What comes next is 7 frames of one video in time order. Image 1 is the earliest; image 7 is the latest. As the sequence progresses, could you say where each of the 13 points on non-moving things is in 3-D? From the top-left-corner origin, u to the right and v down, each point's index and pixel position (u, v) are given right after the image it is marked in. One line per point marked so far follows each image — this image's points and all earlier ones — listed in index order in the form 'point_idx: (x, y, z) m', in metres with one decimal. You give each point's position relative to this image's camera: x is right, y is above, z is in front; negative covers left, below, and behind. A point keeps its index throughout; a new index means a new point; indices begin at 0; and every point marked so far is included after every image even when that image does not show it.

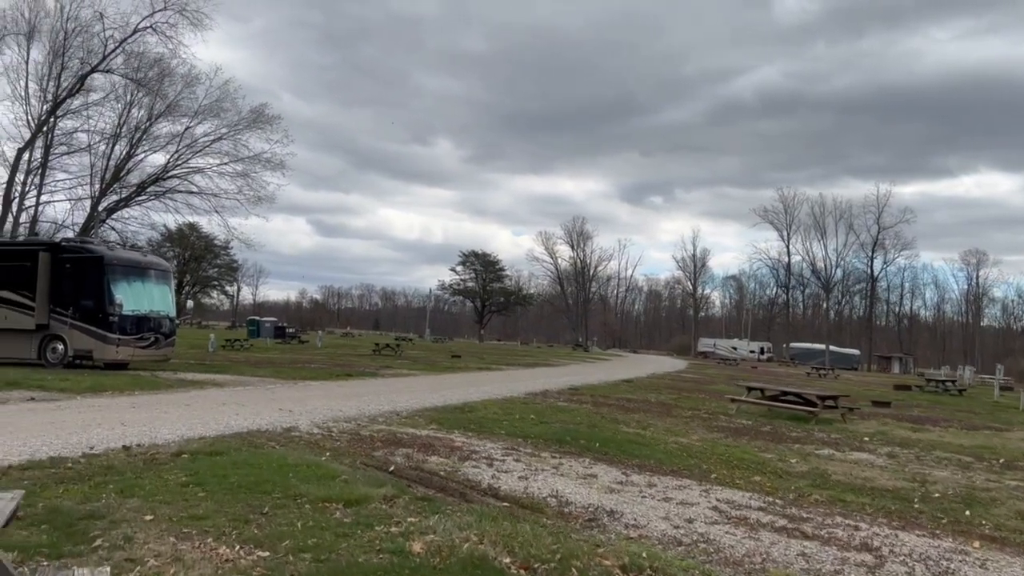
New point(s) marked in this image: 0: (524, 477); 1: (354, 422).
0: (+0.1, -1.9, +7.9) m
1: (-2.3, -2.0, +12.2) m
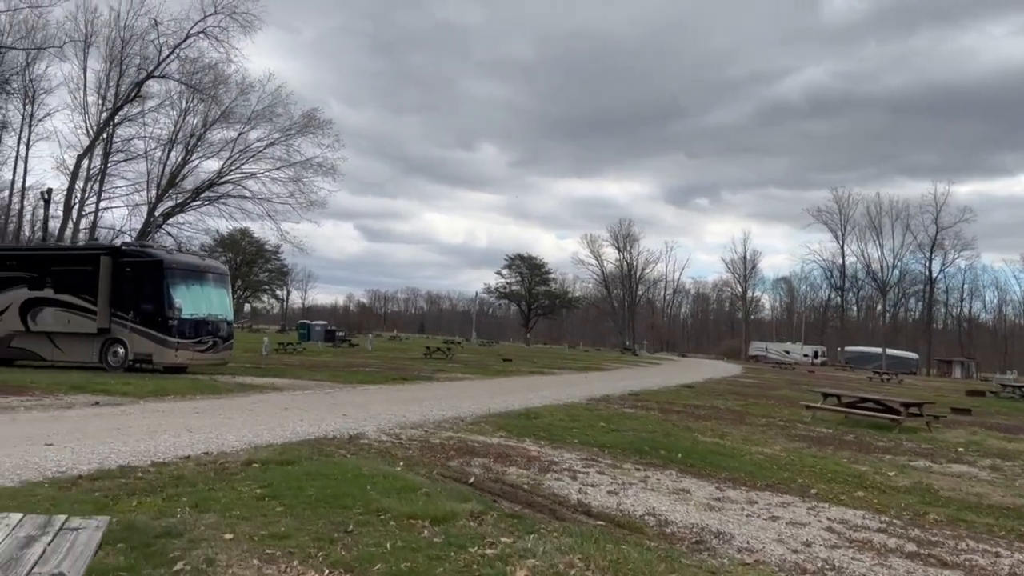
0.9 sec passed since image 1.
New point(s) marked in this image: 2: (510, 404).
0: (+0.9, -1.9, +7.4) m
1: (-1.3, -2.0, +11.8) m
2: (0.0, -2.4, +16.7) m
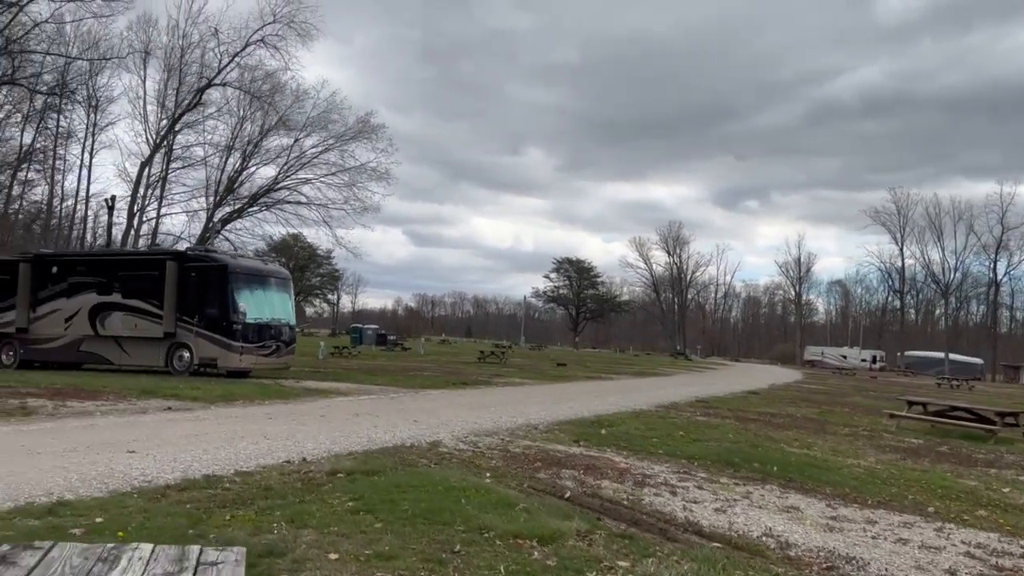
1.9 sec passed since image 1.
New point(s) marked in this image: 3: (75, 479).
0: (+1.8, -1.9, +6.9) m
1: (-0.2, -2.1, +11.4) m
2: (+1.4, -2.5, +16.3) m
3: (-3.8, -1.7, +7.0) m
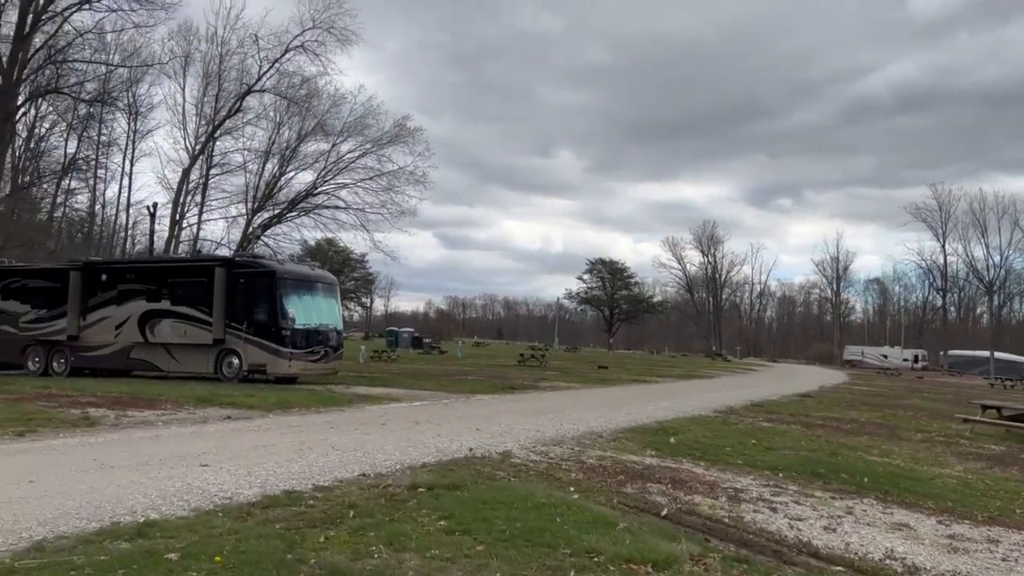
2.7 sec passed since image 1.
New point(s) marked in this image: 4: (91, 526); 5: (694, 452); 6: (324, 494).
0: (+2.5, -1.9, +6.5) m
1: (+0.7, -2.2, +11.1) m
2: (+2.5, -2.5, +15.9) m
3: (-3.0, -1.8, +6.8) m
4: (-3.0, -1.7, +5.8) m
5: (+2.5, -2.2, +11.0) m
6: (-1.7, -1.8, +7.2) m
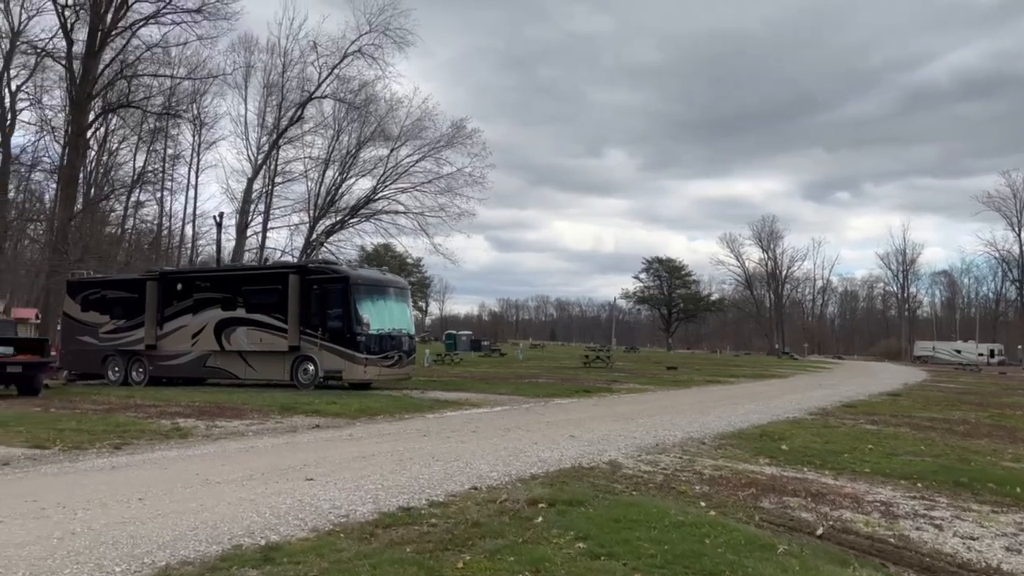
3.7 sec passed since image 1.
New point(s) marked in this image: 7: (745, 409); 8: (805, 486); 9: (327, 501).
0: (+3.6, -1.9, +5.8) m
1: (+2.1, -2.1, +10.5) m
2: (+4.1, -2.5, +15.2) m
3: (-1.9, -1.8, +6.5) m
4: (-2.0, -1.8, +5.5) m
5: (+3.8, -2.2, +10.3) m
6: (-0.6, -1.9, +6.8) m
7: (+5.2, -2.7, +18.1) m
8: (+2.9, -1.9, +8.0) m
9: (-1.6, -1.8, +7.0) m
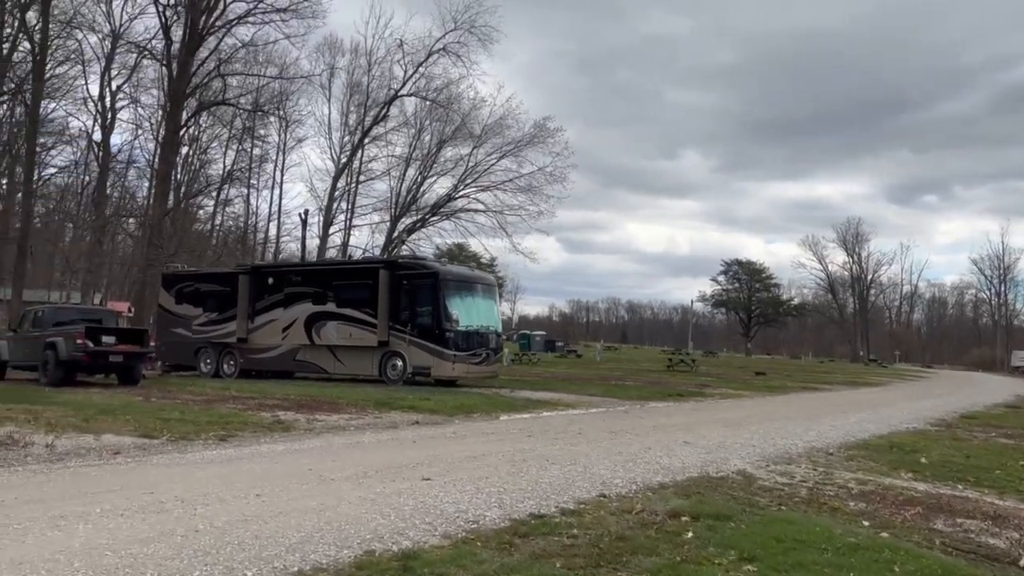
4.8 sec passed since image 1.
0: (+4.6, -1.8, +4.9) m
1: (+3.5, -2.1, +9.7) m
2: (+5.9, -2.5, +14.2) m
3: (-0.9, -1.7, +6.1) m
4: (-1.0, -1.7, +5.1) m
5: (+5.2, -2.2, +9.4) m
6: (+0.5, -1.8, +6.2) m
7: (+7.2, -2.7, +16.9) m
8: (+4.0, -1.9, +7.1) m
9: (-0.5, -1.7, +6.6) m
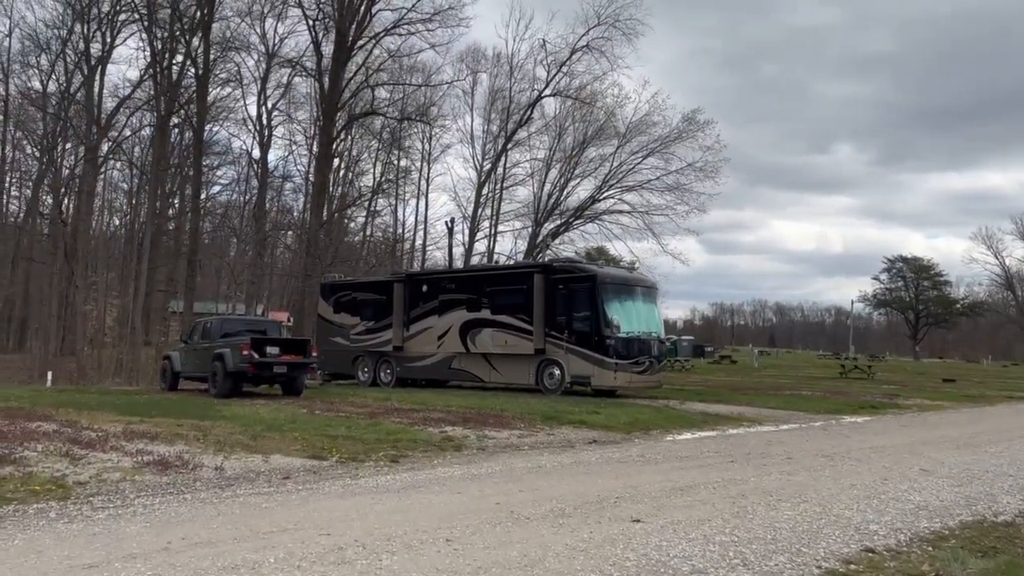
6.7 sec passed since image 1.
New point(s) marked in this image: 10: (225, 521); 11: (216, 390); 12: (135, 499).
0: (+5.8, -1.7, +2.8) m
1: (+5.5, -2.0, +7.7) m
2: (+8.7, -2.4, +11.7) m
3: (+0.6, -1.7, +4.8) m
4: (+0.3, -1.7, +3.9) m
5: (+7.2, -2.1, +7.1) m
6: (+2.0, -1.8, +4.7) m
7: (+10.5, -2.6, +14.2) m
8: (+5.7, -1.8, +5.0) m
9: (+1.1, -1.8, +5.3) m
10: (-2.1, -1.7, +6.0) m
11: (-6.4, -2.2, +17.6) m
12: (-3.2, -1.8, +6.8) m
